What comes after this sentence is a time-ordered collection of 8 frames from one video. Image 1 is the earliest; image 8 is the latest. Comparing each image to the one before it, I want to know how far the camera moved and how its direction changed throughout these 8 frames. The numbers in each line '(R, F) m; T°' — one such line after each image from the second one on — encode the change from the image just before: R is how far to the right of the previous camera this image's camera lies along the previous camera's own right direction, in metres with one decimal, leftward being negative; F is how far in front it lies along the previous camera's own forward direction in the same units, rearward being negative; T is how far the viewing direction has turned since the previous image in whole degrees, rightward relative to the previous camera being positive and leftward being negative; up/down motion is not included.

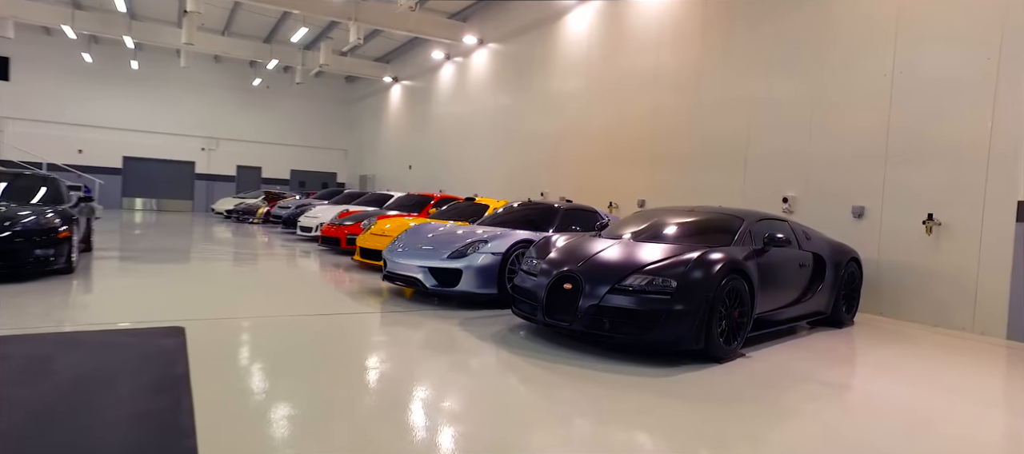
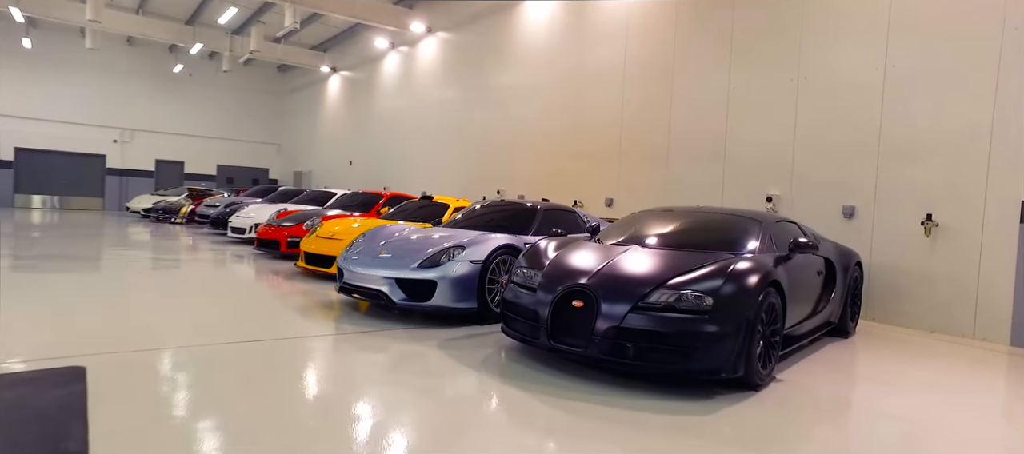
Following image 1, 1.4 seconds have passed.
(-0.3, +0.7) m; +6°
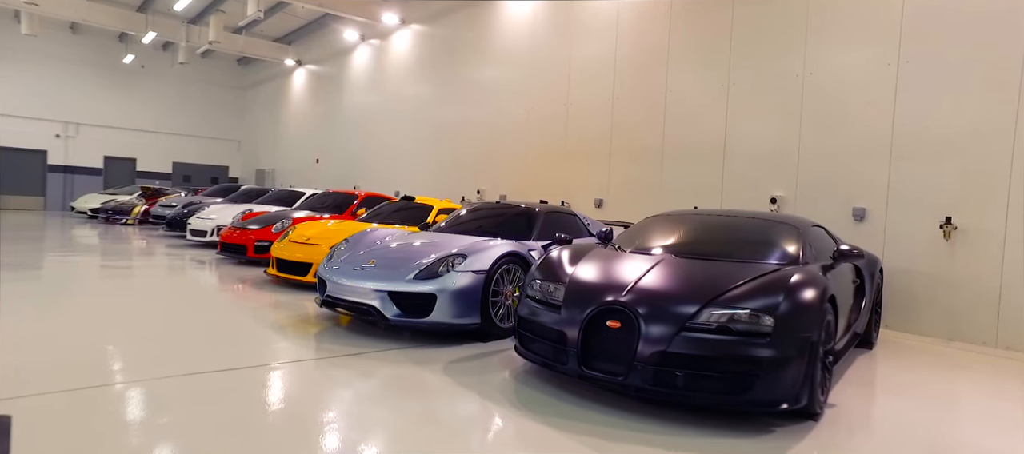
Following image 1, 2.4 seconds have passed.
(-0.3, +0.4) m; +4°
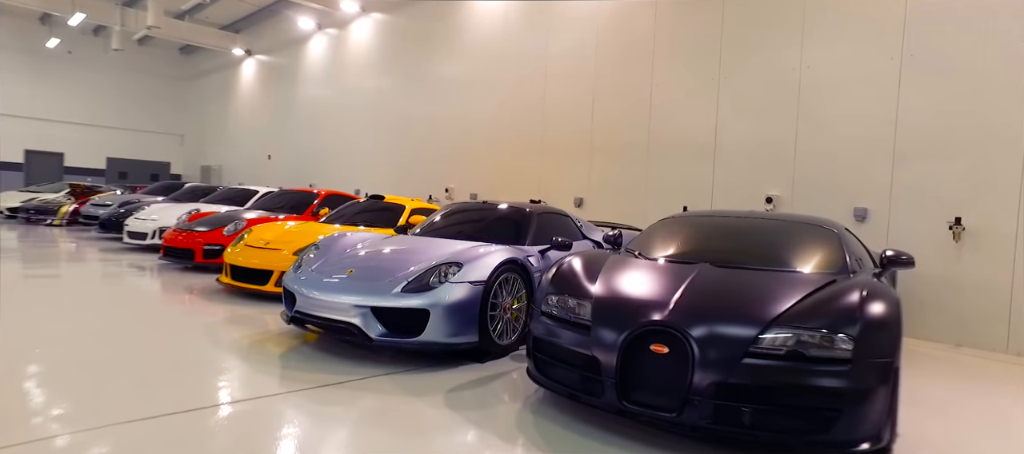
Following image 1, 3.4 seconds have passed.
(-0.3, +0.5) m; +5°
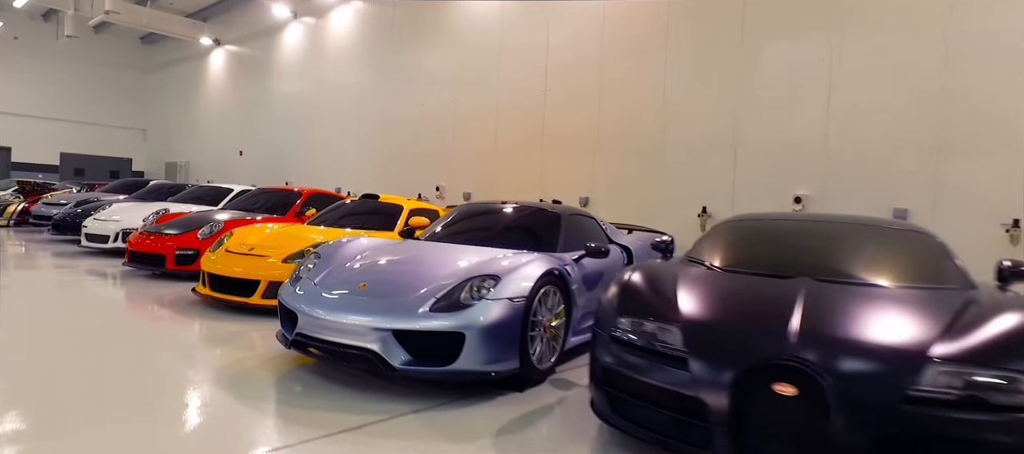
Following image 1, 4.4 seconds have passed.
(-0.4, +0.5) m; +3°
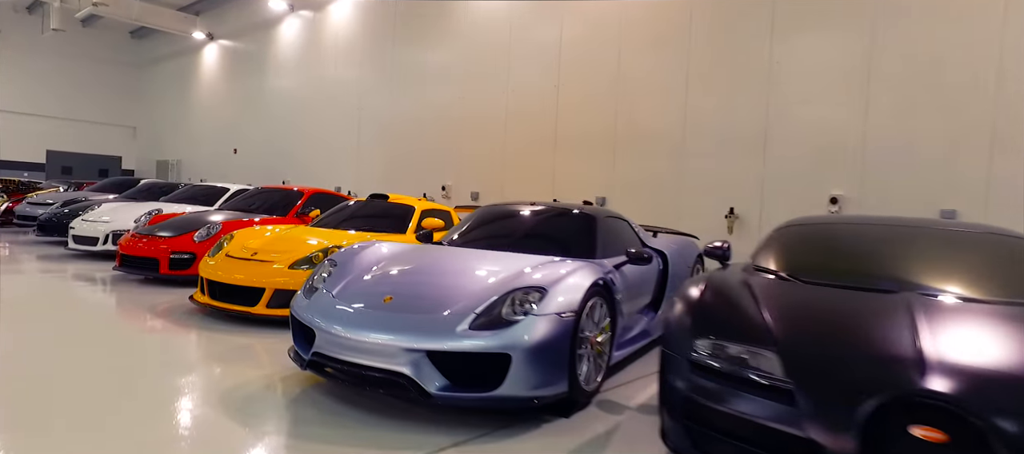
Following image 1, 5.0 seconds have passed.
(-0.2, +0.3) m; +1°
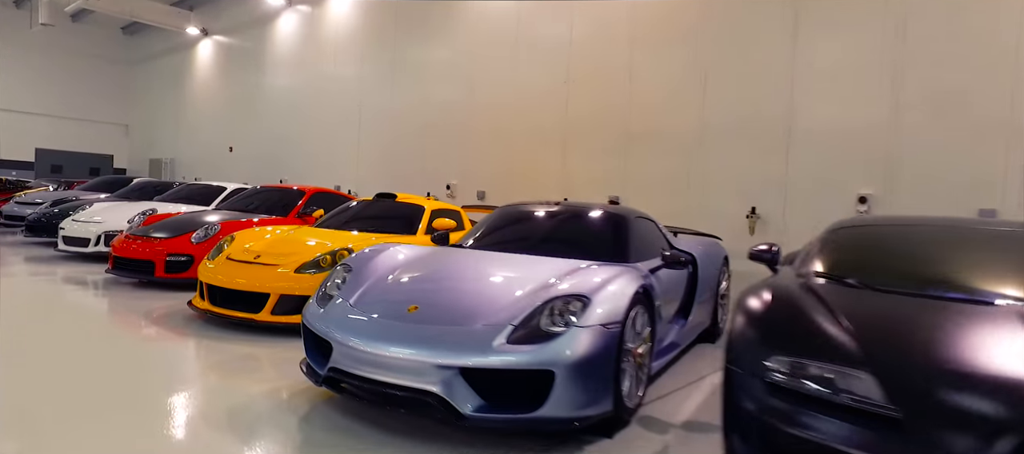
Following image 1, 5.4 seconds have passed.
(-0.2, +0.2) m; +1°
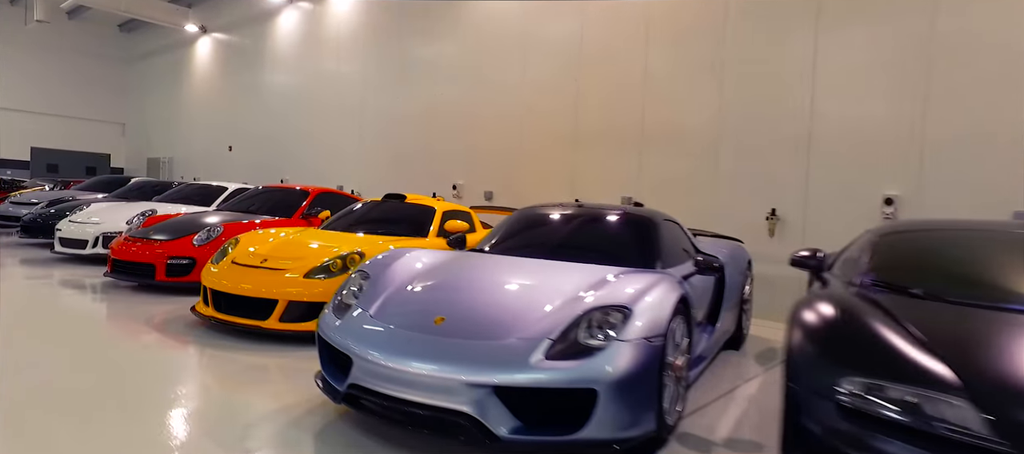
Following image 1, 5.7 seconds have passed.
(-0.1, +0.2) m; 0°
